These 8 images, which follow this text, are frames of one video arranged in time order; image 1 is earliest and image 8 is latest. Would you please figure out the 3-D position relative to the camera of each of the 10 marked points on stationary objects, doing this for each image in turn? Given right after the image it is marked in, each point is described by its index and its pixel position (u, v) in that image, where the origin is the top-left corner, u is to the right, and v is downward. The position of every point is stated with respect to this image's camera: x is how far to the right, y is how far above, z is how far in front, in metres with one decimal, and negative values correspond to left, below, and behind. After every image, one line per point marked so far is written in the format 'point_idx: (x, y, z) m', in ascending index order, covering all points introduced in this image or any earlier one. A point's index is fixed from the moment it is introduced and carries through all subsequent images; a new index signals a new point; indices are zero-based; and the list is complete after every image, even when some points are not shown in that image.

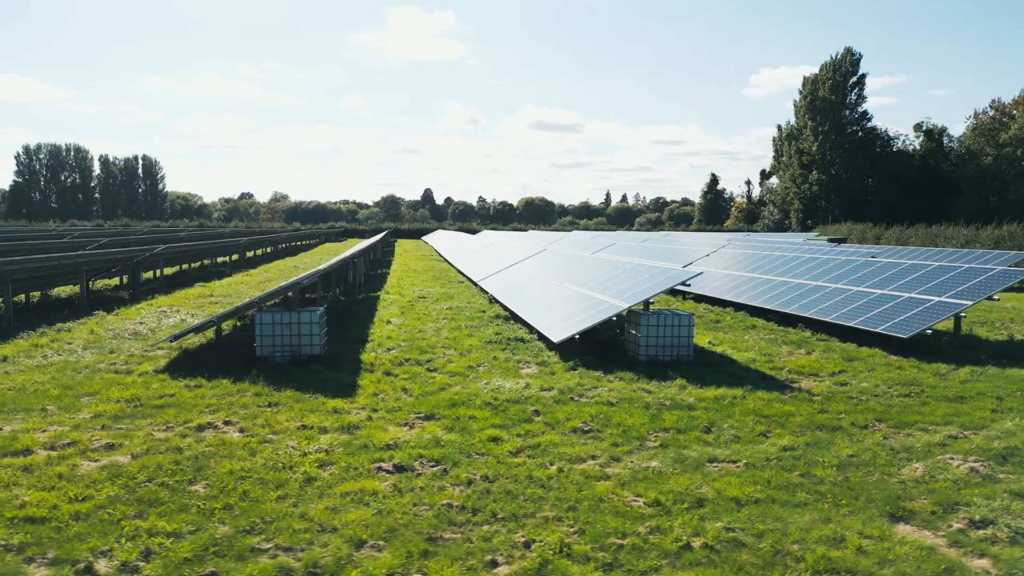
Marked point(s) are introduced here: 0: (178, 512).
0: (-2.4, -1.6, +5.3) m
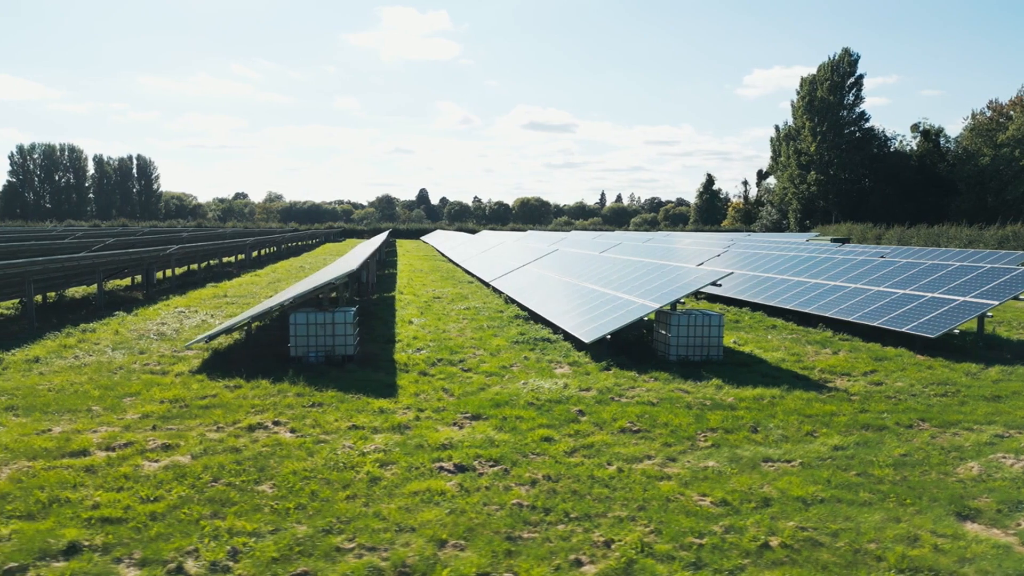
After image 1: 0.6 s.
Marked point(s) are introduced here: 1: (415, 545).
0: (-1.9, -1.6, +5.3) m
1: (-0.6, -1.7, +4.8) m
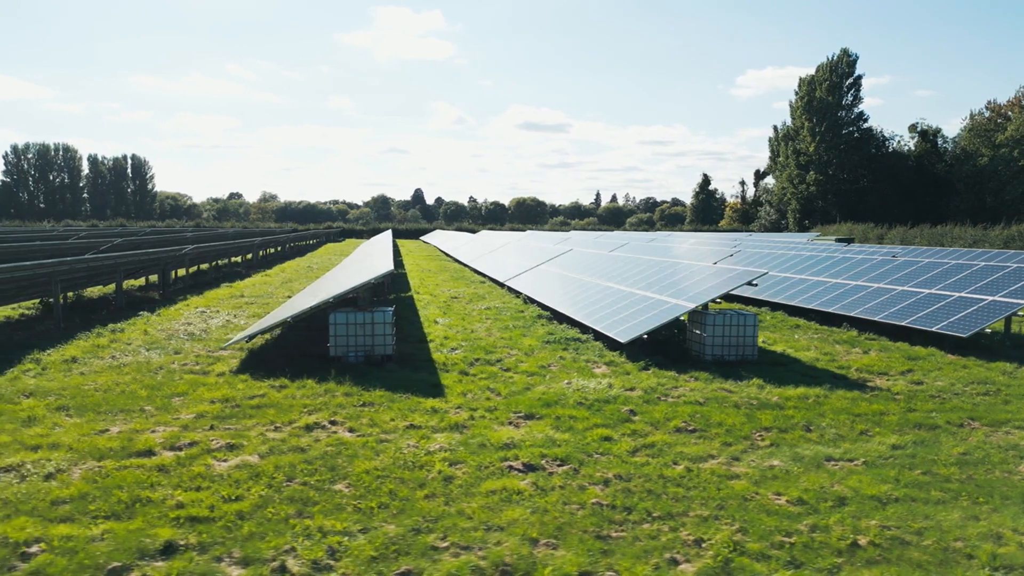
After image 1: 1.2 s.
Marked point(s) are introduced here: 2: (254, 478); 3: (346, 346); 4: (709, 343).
0: (-1.3, -1.6, +5.3) m
1: (0.0, -1.7, +4.8) m
2: (-2.1, -1.6, +6.0) m
3: (-2.5, -0.9, +11.1) m
4: (+3.4, -0.9, +12.3) m
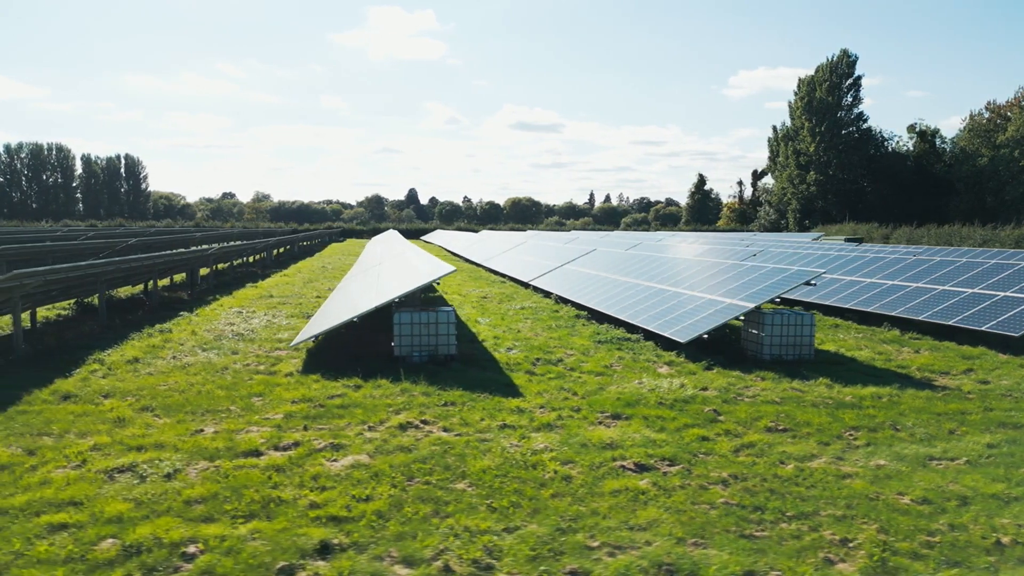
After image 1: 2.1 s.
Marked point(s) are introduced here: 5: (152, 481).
0: (-0.3, -1.6, +5.3) m
1: (+1.0, -1.7, +4.8) m
2: (-1.1, -1.6, +6.0) m
3: (-1.6, -0.9, +11.1) m
4: (+4.4, -0.9, +12.3) m
5: (-2.9, -1.6, +5.9) m
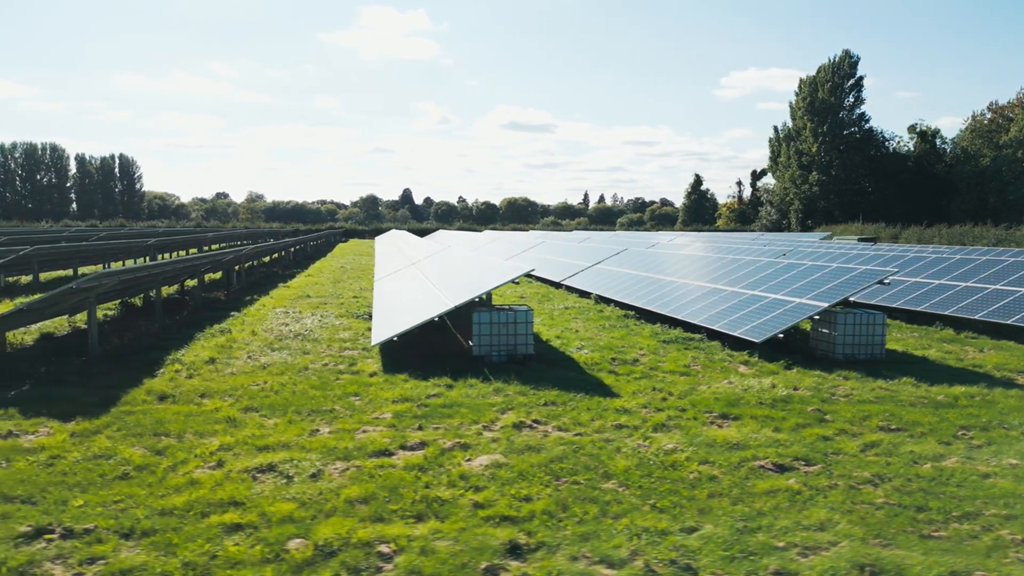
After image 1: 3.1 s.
0: (+0.9, -1.6, +5.3) m
1: (+2.2, -1.7, +4.8) m
2: (+0.1, -1.6, +5.9) m
3: (-0.4, -0.9, +11.1) m
4: (+5.6, -0.9, +12.3) m
5: (-1.7, -1.6, +5.9) m
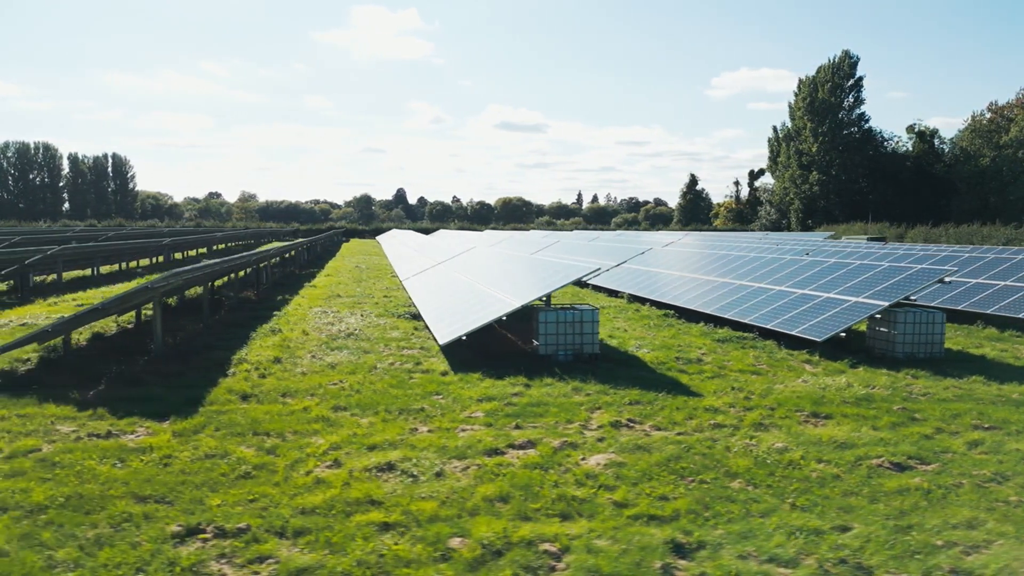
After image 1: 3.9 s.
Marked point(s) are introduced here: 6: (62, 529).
0: (+2.0, -1.6, +5.3) m
1: (+3.2, -1.7, +4.8) m
2: (+1.1, -1.5, +5.9) m
3: (+0.7, -0.9, +11.1) m
4: (+6.6, -0.9, +12.3) m
5: (-0.7, -1.6, +5.8) m
6: (-3.0, -1.6, +4.9) m
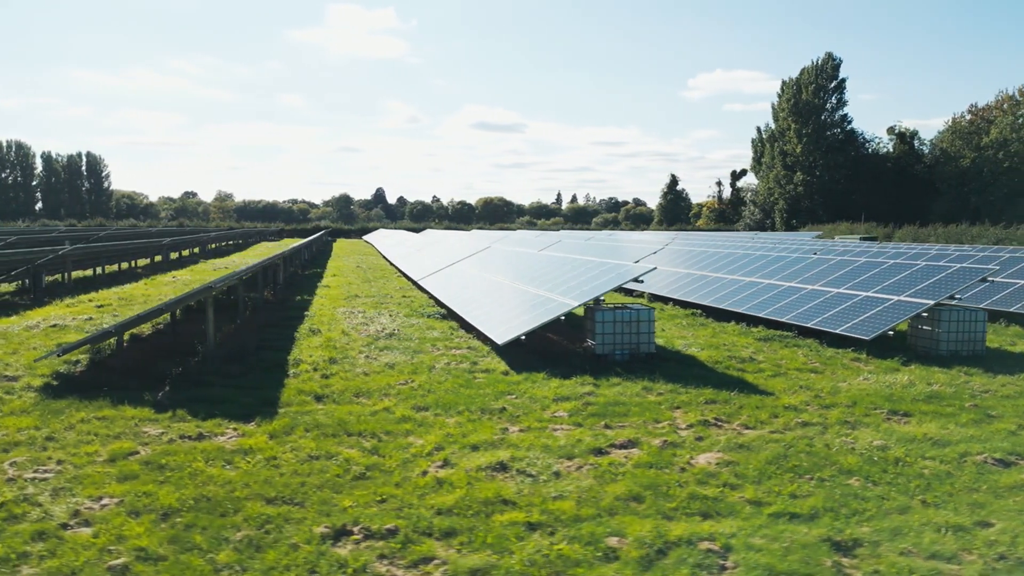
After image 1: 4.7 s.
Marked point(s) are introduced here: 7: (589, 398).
0: (+3.0, -1.6, +5.3) m
1: (+4.2, -1.7, +4.8) m
2: (+2.1, -1.5, +5.9) m
3: (+1.5, -0.9, +11.1) m
4: (+7.4, -0.9, +12.4) m
5: (+0.3, -1.5, +5.8) m
6: (-2.0, -1.6, +4.8) m
7: (+0.9, -1.3, +8.7) m
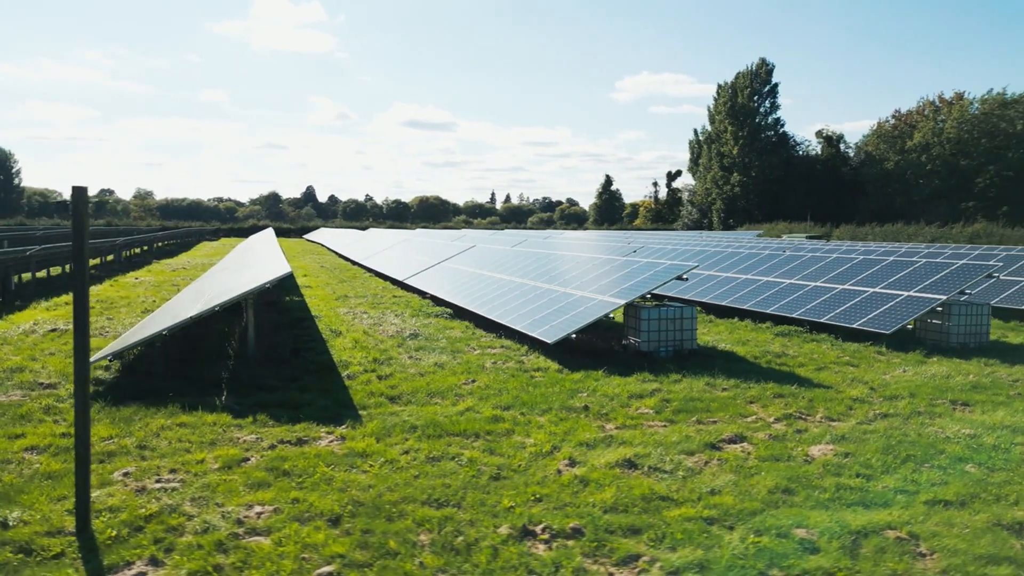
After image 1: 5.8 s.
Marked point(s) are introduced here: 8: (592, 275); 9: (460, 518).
0: (+4.1, -1.6, +5.6) m
1: (+5.4, -1.6, +5.2) m
2: (+3.2, -1.5, +6.1) m
3: (+2.2, -0.8, +11.2) m
4: (+8.0, -0.8, +13.0) m
5: (+1.4, -1.5, +5.9) m
6: (-0.8, -1.6, +4.7) m
7: (+1.8, -1.3, +8.8) m
8: (+1.6, +0.3, +14.1) m
9: (-0.4, -1.6, +5.0) m
